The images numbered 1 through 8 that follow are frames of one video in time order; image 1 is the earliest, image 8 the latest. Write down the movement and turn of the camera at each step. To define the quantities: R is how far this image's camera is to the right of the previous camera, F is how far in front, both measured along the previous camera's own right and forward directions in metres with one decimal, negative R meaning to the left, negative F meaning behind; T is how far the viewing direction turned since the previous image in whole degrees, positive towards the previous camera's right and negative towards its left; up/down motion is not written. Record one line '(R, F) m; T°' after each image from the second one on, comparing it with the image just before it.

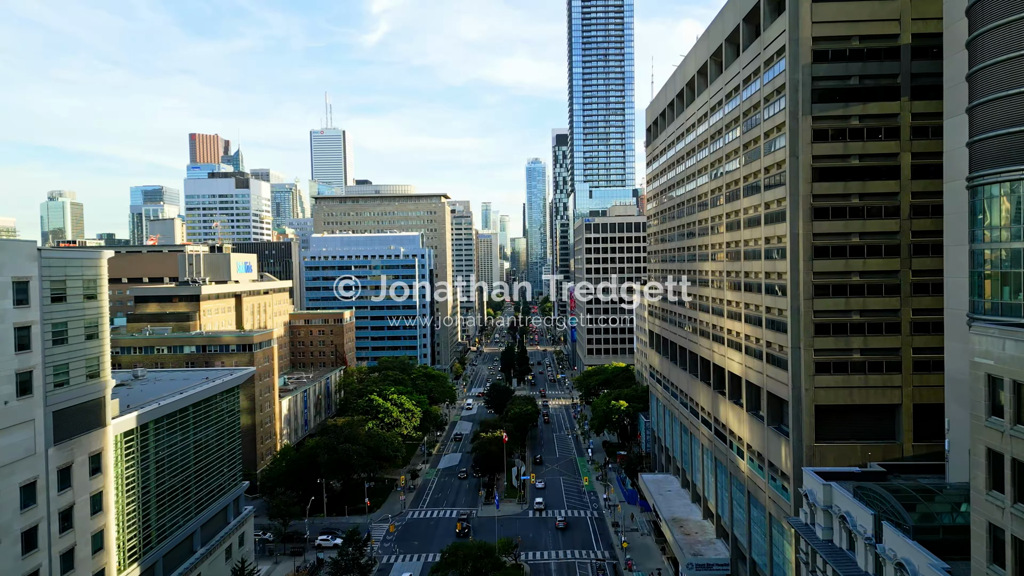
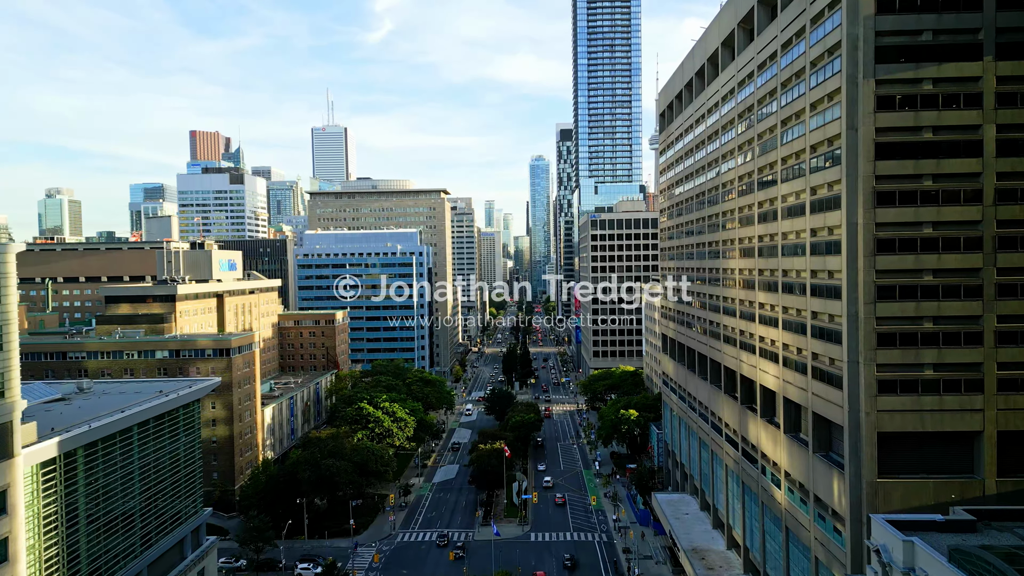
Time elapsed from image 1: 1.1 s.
(+0.4, +7.5) m; 0°
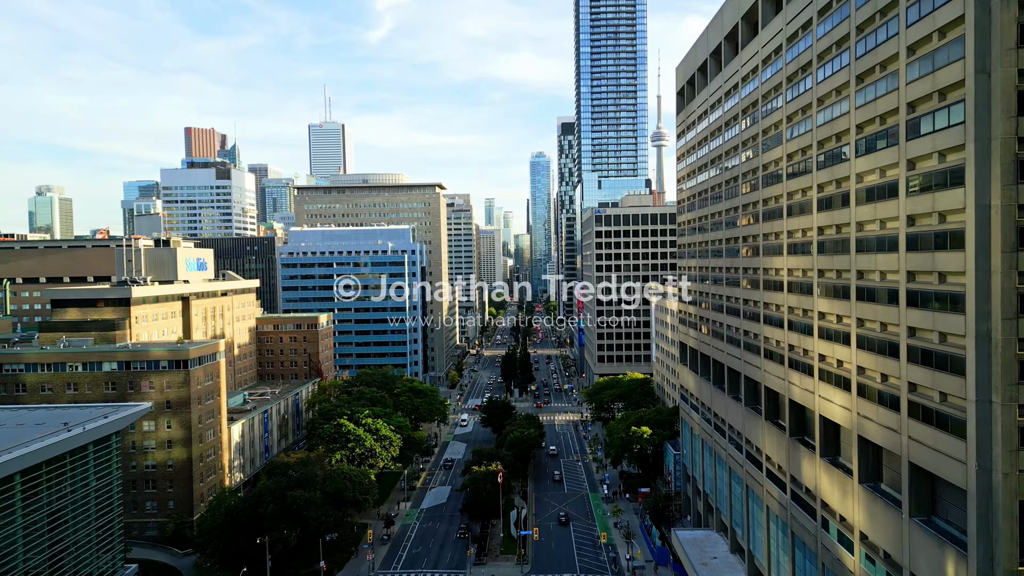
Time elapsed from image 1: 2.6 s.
(+0.4, +10.2) m; 0°
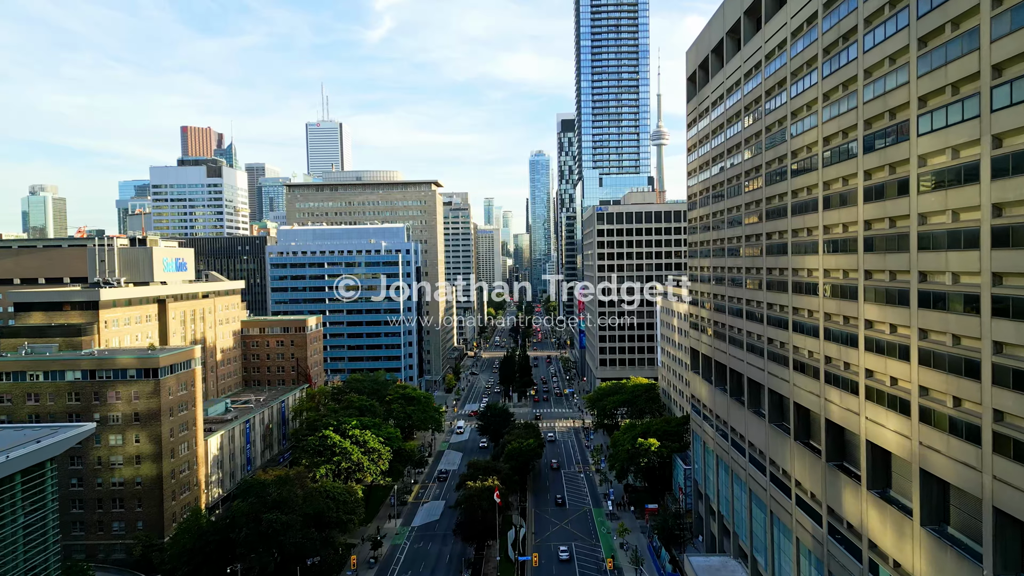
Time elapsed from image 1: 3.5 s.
(+0.2, +5.6) m; 0°
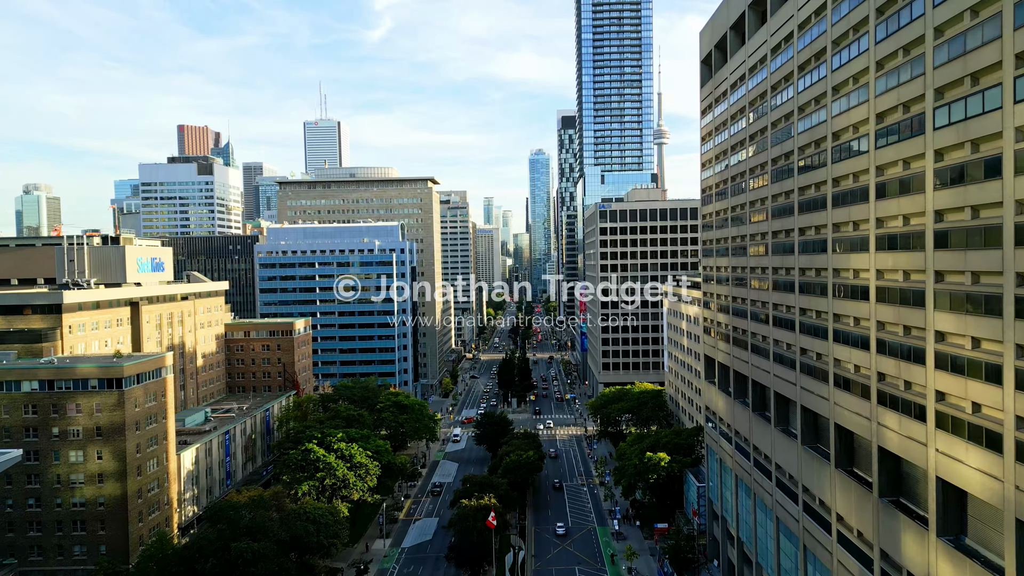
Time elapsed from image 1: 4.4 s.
(+0.2, +5.8) m; 0°
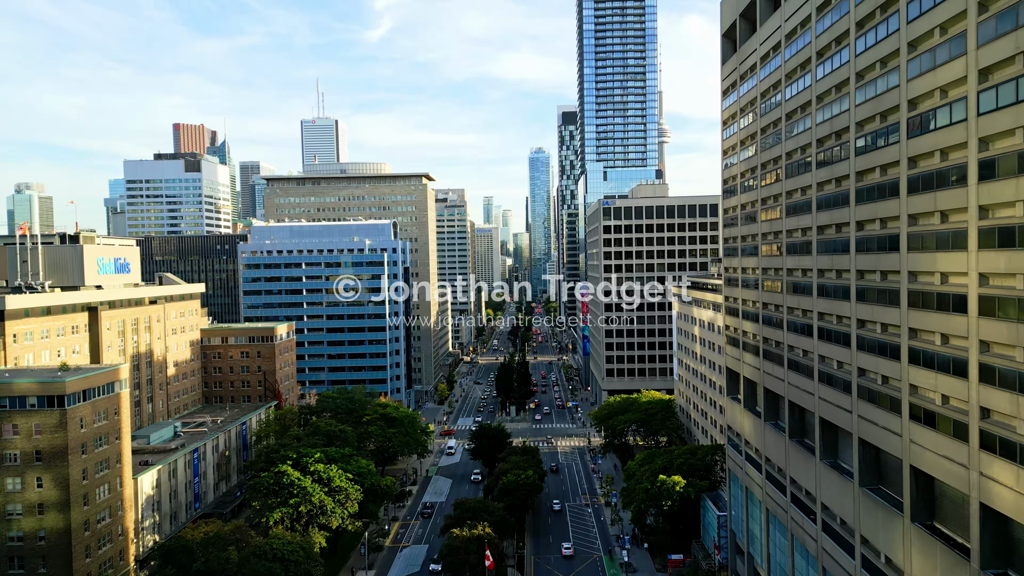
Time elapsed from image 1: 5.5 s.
(+0.3, +7.4) m; 0°
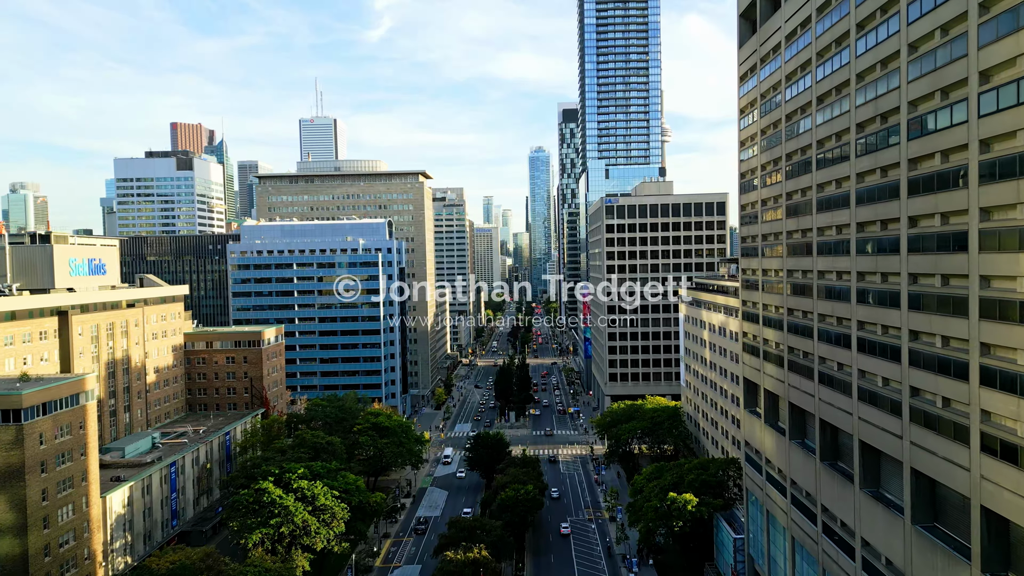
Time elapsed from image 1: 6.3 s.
(+0.1, +4.6) m; 0°
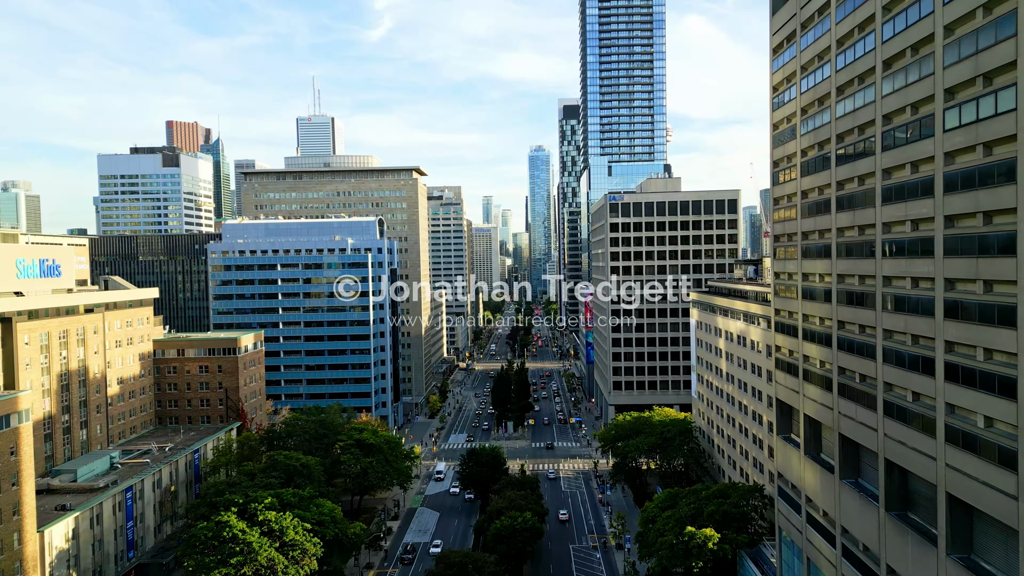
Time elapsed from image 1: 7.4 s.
(+0.3, +7.2) m; 0°
